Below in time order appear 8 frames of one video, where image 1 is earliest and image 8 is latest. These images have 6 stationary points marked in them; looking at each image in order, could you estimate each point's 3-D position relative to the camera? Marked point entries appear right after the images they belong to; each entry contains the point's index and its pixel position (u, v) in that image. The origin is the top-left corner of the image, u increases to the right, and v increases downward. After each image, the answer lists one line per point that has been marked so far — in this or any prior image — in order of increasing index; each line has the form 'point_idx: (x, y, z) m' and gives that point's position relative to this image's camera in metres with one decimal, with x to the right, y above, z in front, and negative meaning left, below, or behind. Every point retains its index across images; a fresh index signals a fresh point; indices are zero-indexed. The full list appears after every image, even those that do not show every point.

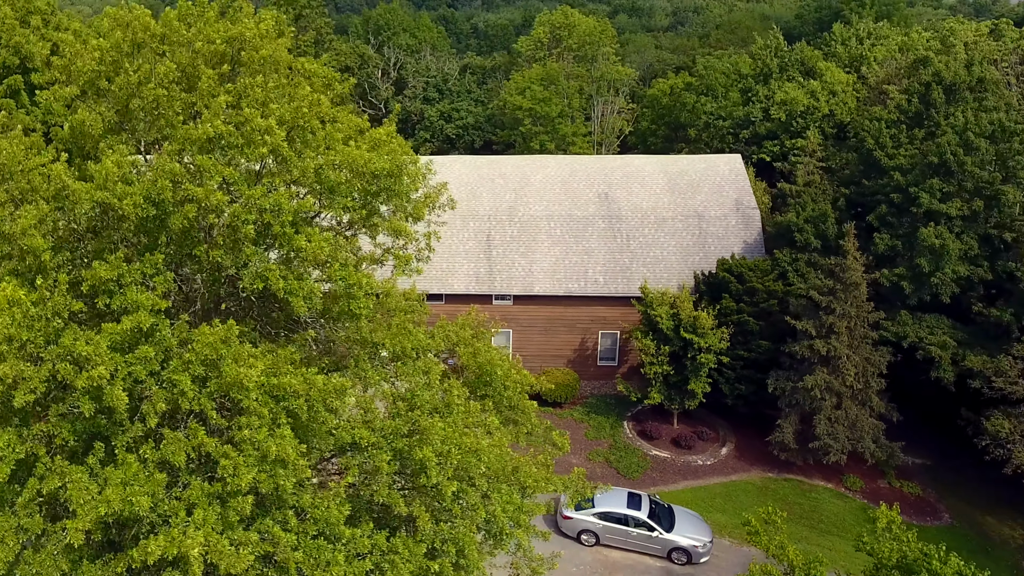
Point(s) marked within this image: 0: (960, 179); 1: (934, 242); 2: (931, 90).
0: (+8.5, +2.1, +14.7) m
1: (+7.8, +0.9, +14.5) m
2: (+8.7, +4.1, +16.1) m
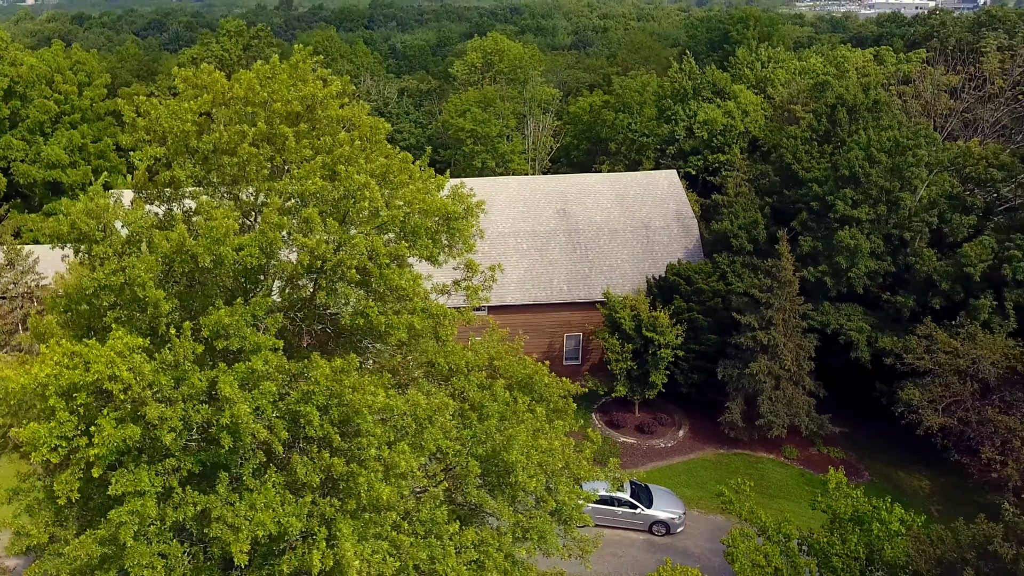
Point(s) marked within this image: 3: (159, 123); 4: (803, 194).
0: (+8.0, +2.3, +17.5) m
1: (+7.4, +1.0, +17.2) m
2: (+7.9, +4.2, +18.9) m
3: (-4.3, +2.0, +9.4) m
4: (+6.8, +2.2, +18.3) m
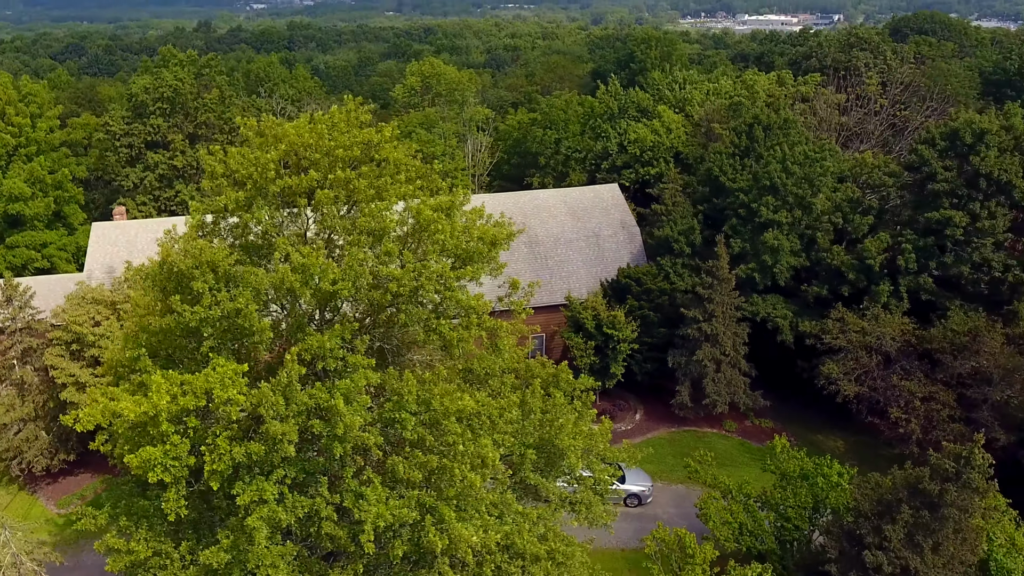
0: (+7.2, +2.5, +20.5) m
1: (+6.7, +1.2, +20.1) m
2: (+6.8, +4.4, +21.9) m
3: (-3.8, +1.6, +10.7) m
4: (+5.9, +2.3, +21.1) m
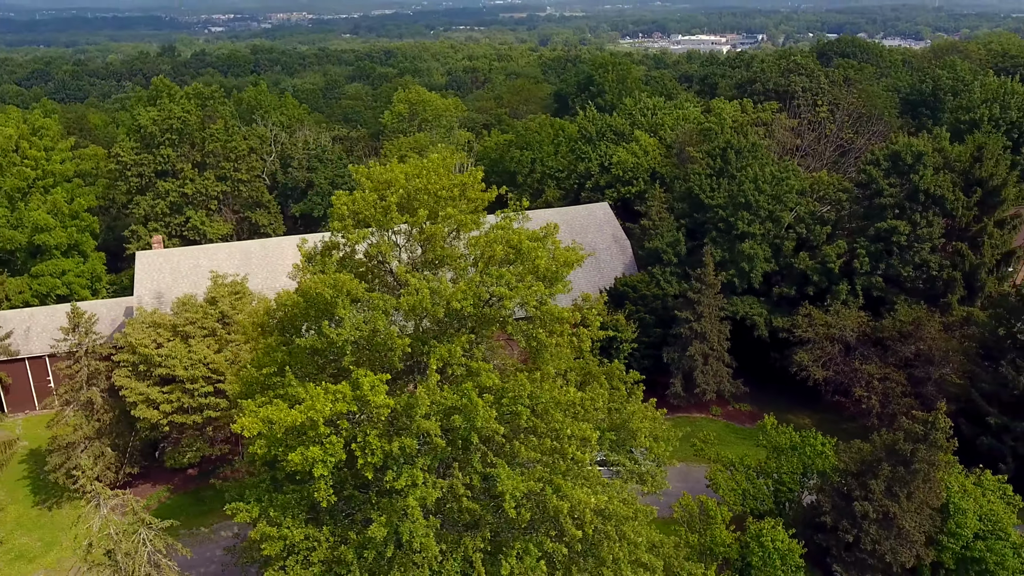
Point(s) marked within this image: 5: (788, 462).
0: (+7.5, +2.4, +23.9) m
1: (+7.1, +1.1, +23.4) m
2: (+6.9, +4.3, +25.2) m
3: (-2.4, +1.3, +13.0) m
4: (+6.2, +2.2, +24.4) m
5: (+6.3, -4.0, +18.1) m
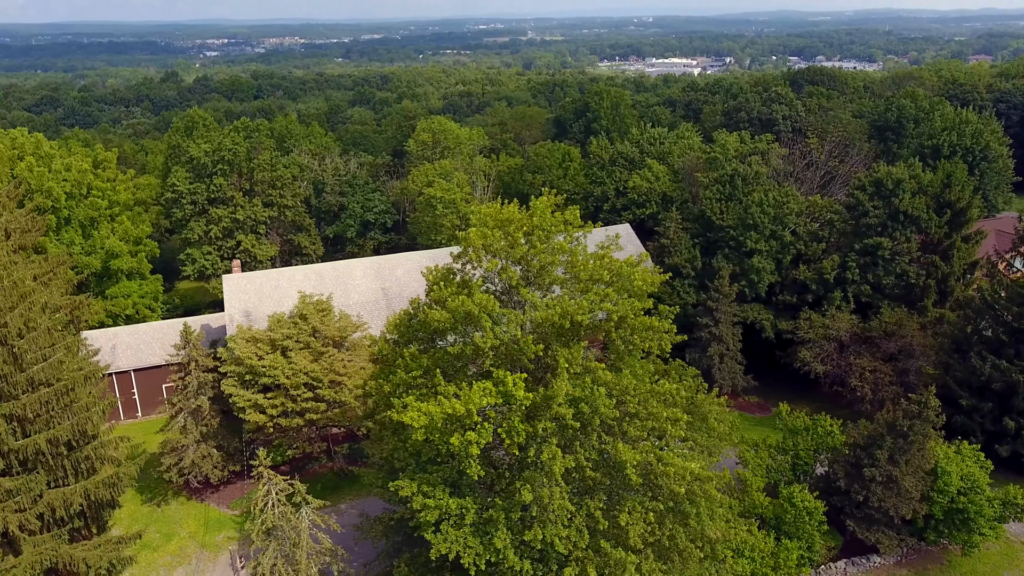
0: (+8.9, +2.1, +27.8) m
1: (+8.6, +0.8, +27.3) m
2: (+8.2, +4.0, +29.1) m
3: (-0.3, +0.9, +16.4) m
4: (+7.6, +1.9, +28.2) m
5: (+8.2, -4.3, +21.9) m
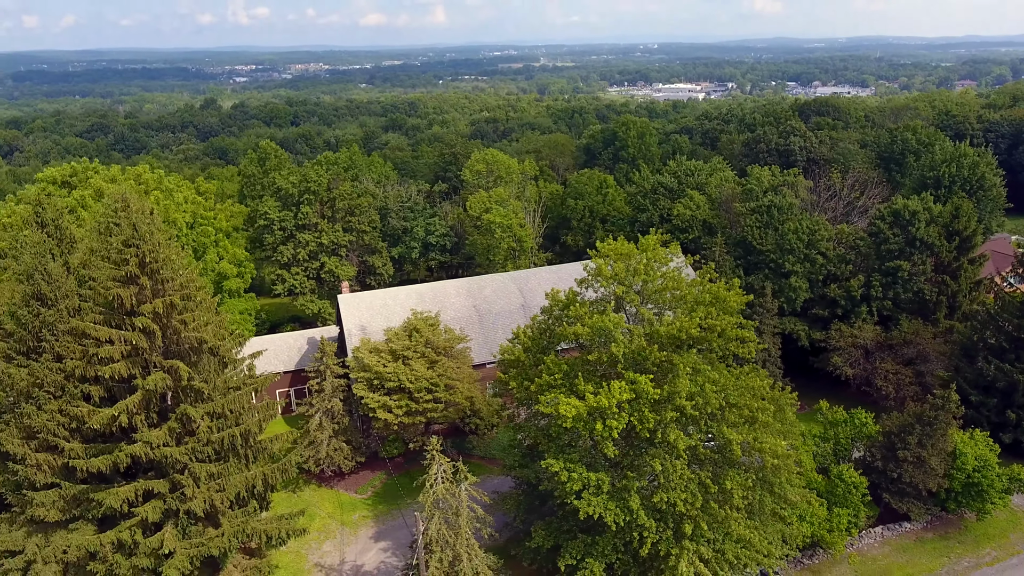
0: (+11.9, +1.5, +32.5) m
1: (+11.6, +0.2, +32.0) m
2: (+11.2, +3.3, +33.8) m
3: (+2.8, +0.4, +20.9) m
4: (+10.6, +1.3, +32.9) m
5: (+11.3, -4.8, +26.5) m
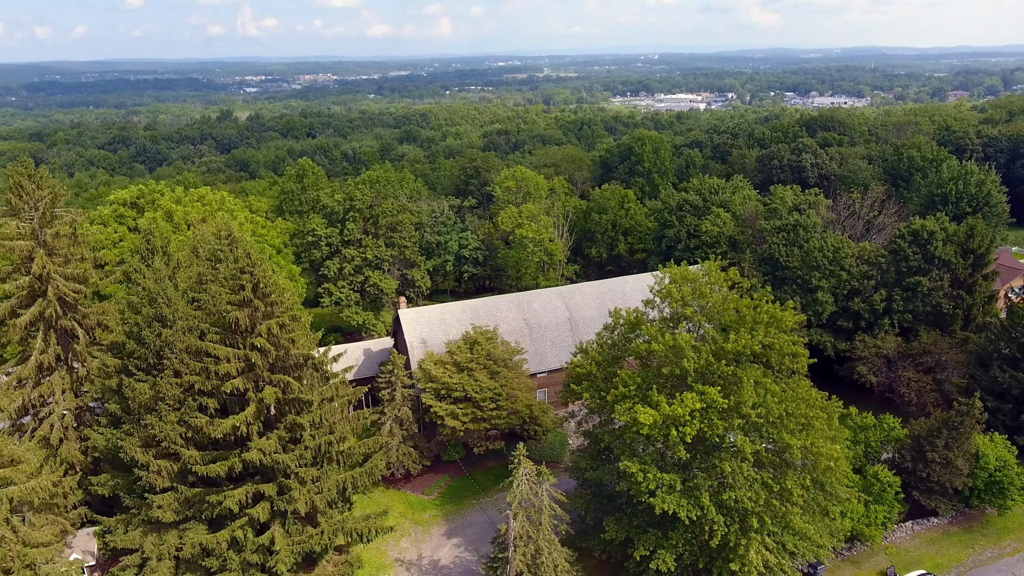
0: (+14.0, +0.9, +35.1) m
1: (+13.7, -0.4, +34.6) m
2: (+13.2, +2.7, +36.4) m
3: (+5.1, -0.2, +23.4) m
4: (+12.7, +0.6, +35.5) m
5: (+13.5, -5.4, +29.0) m
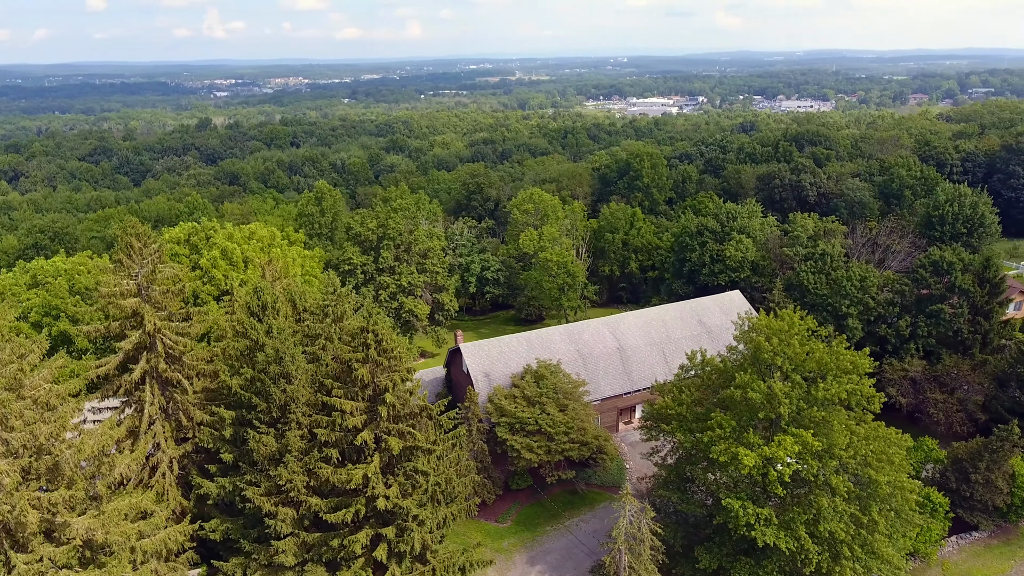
0: (+16.3, -0.4, +37.9) m
1: (+16.1, -1.7, +37.3) m
2: (+15.5, +1.5, +39.1) m
3: (+8.4, -1.8, +25.5) m
4: (+15.0, -0.6, +38.1) m
5: (+16.5, -6.8, +31.9) m
